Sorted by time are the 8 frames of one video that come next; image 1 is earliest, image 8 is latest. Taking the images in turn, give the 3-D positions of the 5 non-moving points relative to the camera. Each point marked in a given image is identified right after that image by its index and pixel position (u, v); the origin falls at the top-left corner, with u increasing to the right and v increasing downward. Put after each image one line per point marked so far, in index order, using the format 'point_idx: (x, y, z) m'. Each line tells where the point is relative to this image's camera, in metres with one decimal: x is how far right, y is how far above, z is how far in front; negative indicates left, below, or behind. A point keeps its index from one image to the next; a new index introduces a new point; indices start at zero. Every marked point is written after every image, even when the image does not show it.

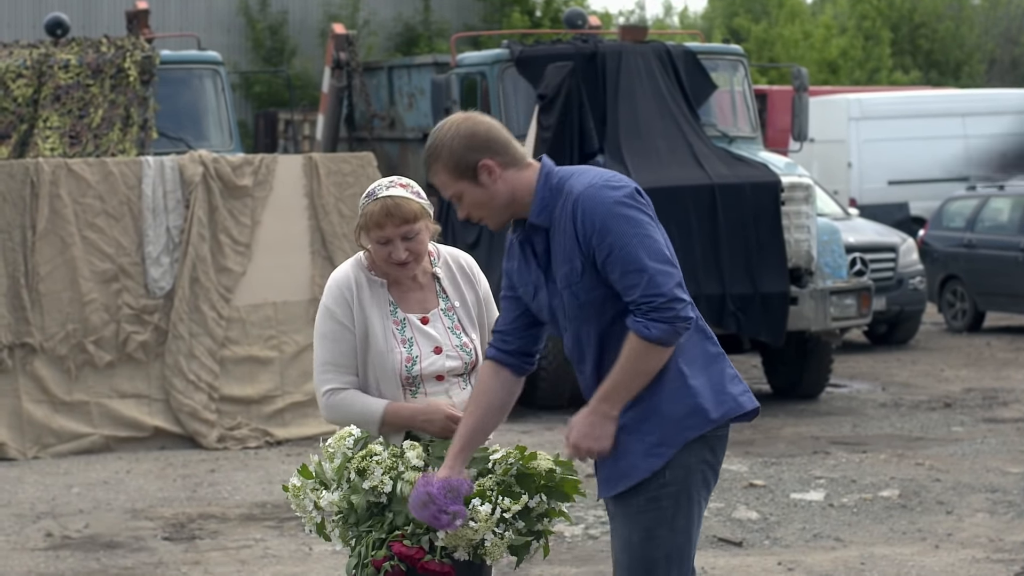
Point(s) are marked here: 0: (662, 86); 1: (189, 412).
0: (+1.0, +1.3, +9.5) m
1: (-1.9, -0.7, +8.8) m
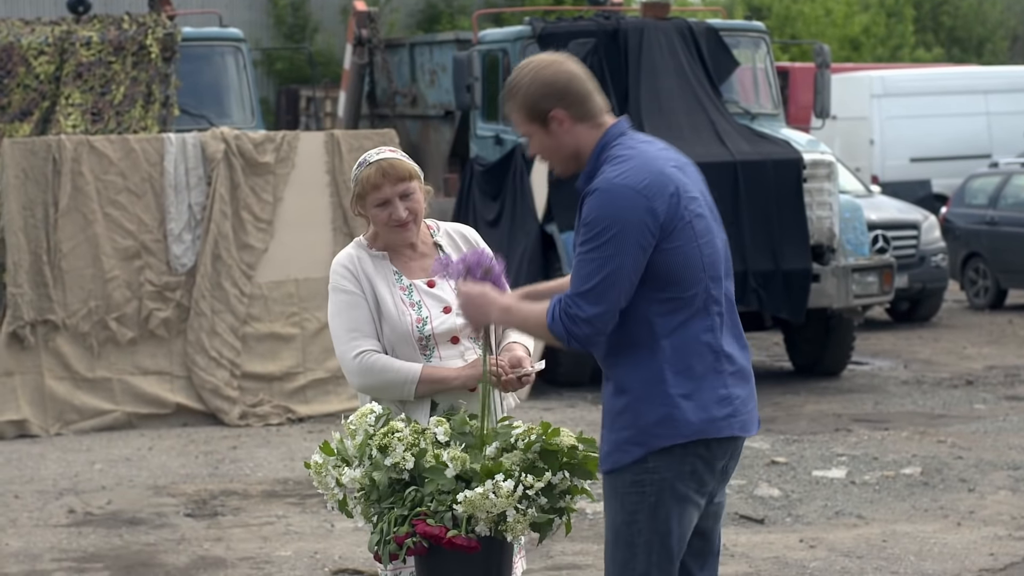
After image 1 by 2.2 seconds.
0: (+1.1, +1.4, +9.4) m
1: (-1.8, -0.6, +8.8) m
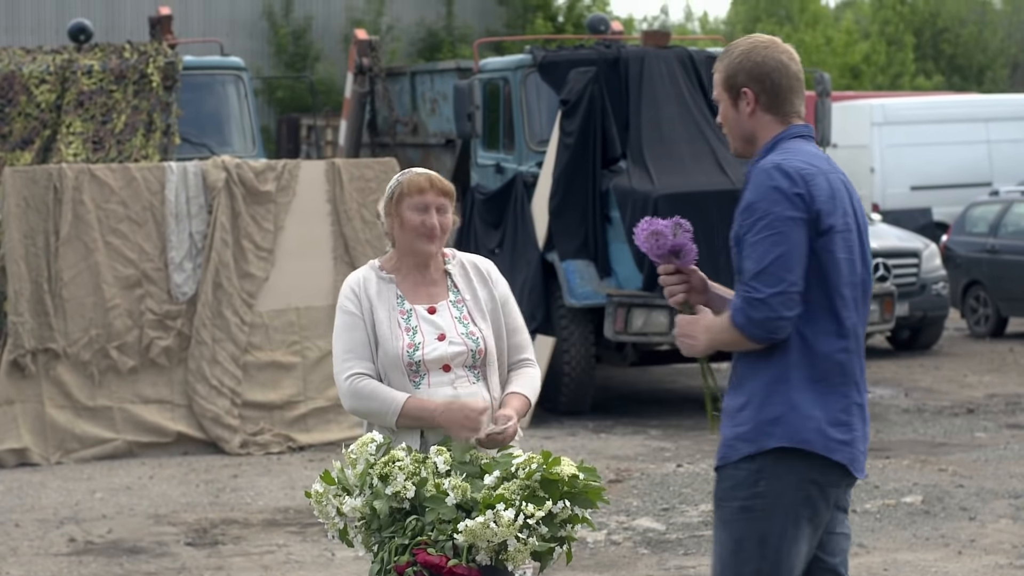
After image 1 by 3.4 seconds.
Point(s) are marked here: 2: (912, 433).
0: (+1.1, +1.3, +9.5) m
1: (-1.8, -0.8, +8.8) m
2: (+2.5, -0.9, +9.3) m
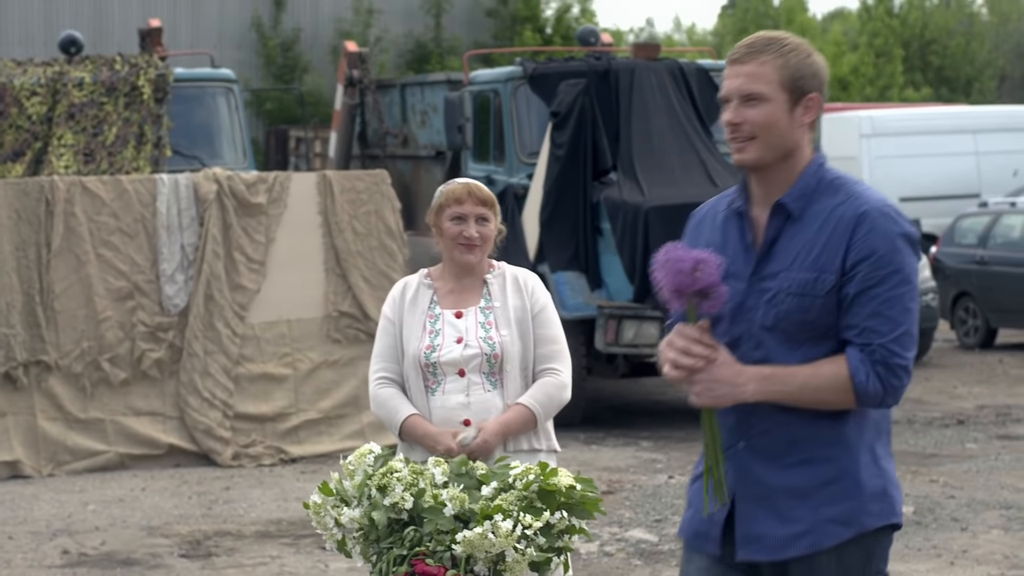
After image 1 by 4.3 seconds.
0: (+1.1, +1.2, +9.5) m
1: (-1.8, -0.8, +8.8) m
2: (+2.5, -1.0, +9.4) m
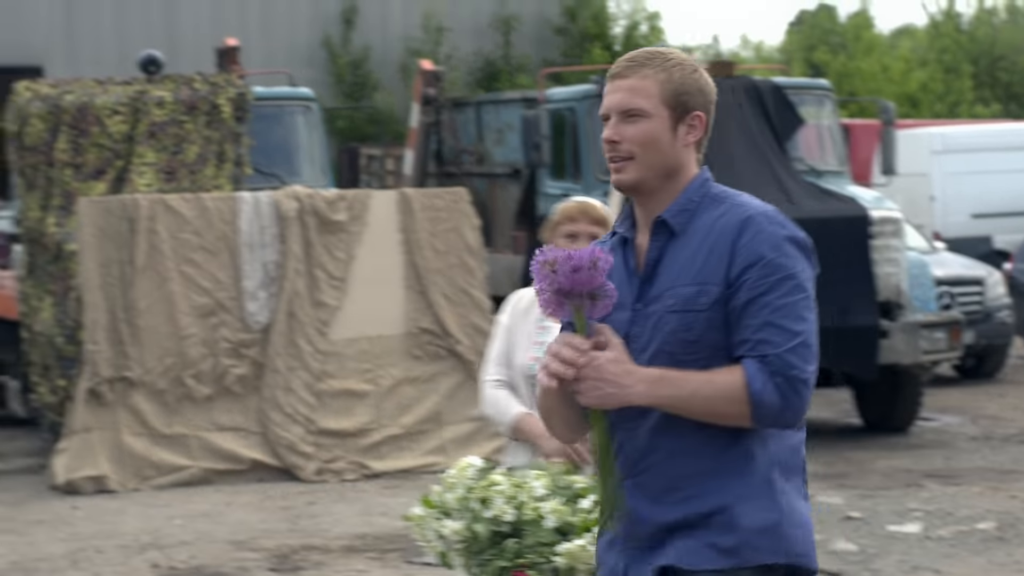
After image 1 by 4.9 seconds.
0: (+1.5, +1.1, +9.6) m
1: (-1.4, -0.9, +8.9) m
2: (+3.0, -1.1, +9.4) m
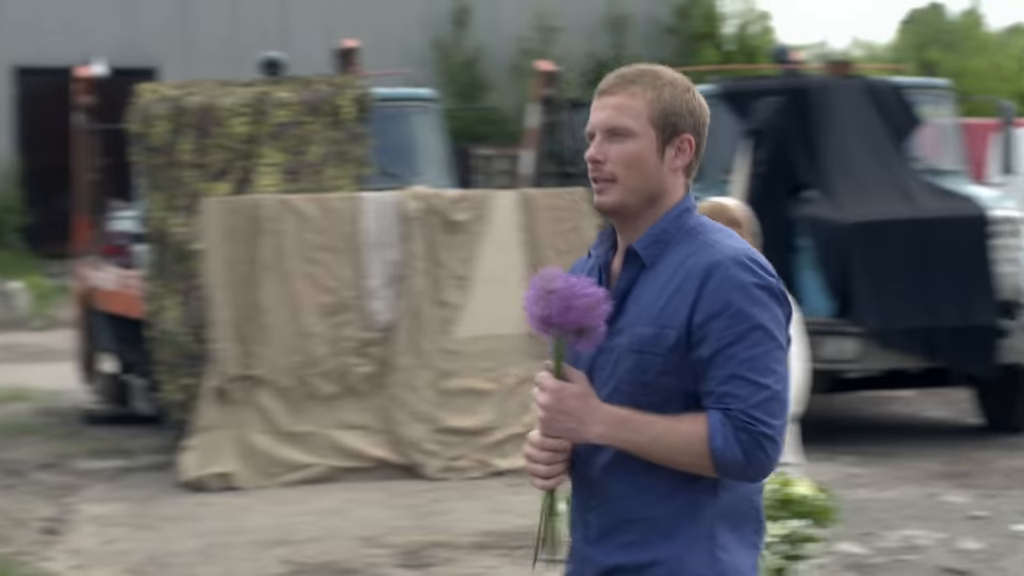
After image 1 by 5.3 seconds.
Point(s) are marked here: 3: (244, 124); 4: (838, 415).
0: (+2.3, +1.1, +9.6) m
1: (-0.6, -0.9, +9.0) m
2: (+3.7, -1.1, +9.3) m
3: (-1.7, +1.1, +9.5) m
4: (+2.3, -0.9, +10.7) m
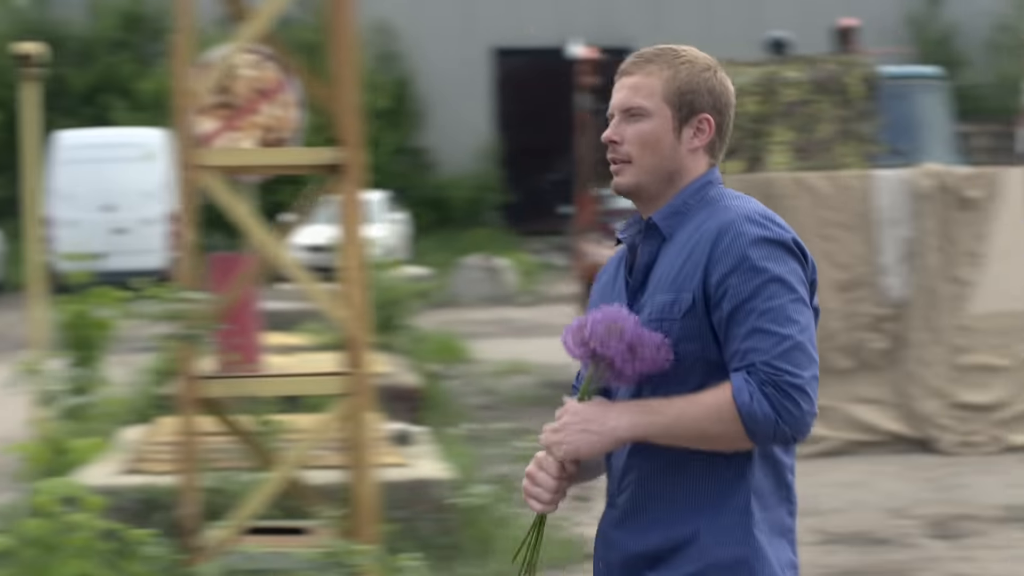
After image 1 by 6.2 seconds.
0: (+5.6, +1.2, +9.3) m
1: (+2.6, -0.8, +9.0) m
2: (+6.9, -1.0, +8.9) m
3: (+1.6, +1.2, +9.6) m
4: (+5.6, -0.8, +10.4) m
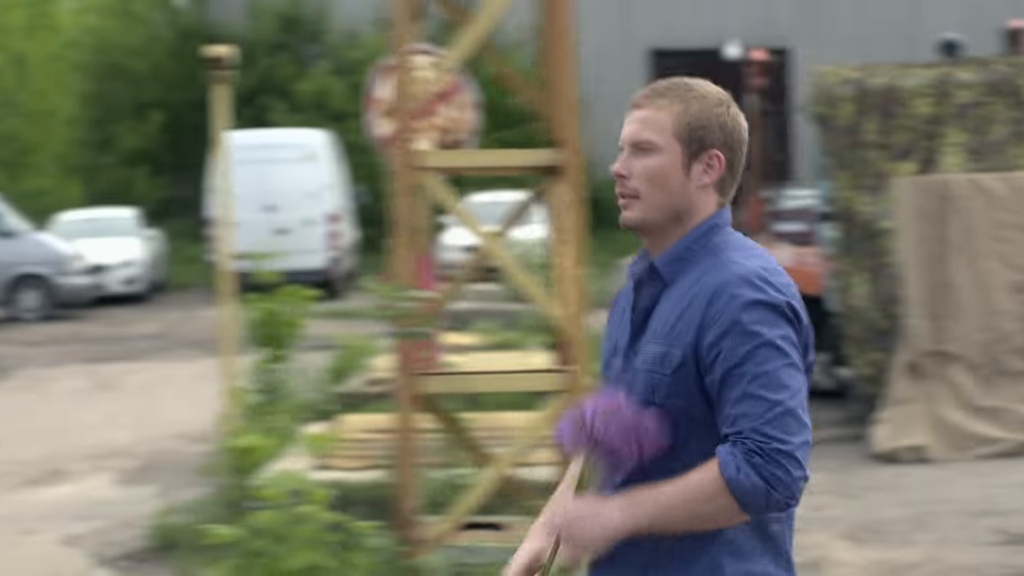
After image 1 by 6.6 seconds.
0: (+6.7, +1.2, +9.2) m
1: (+3.7, -0.8, +9.0) m
2: (+8.0, -1.0, +8.8) m
3: (+2.7, +1.2, +9.6) m
4: (+6.8, -0.8, +10.3) m
